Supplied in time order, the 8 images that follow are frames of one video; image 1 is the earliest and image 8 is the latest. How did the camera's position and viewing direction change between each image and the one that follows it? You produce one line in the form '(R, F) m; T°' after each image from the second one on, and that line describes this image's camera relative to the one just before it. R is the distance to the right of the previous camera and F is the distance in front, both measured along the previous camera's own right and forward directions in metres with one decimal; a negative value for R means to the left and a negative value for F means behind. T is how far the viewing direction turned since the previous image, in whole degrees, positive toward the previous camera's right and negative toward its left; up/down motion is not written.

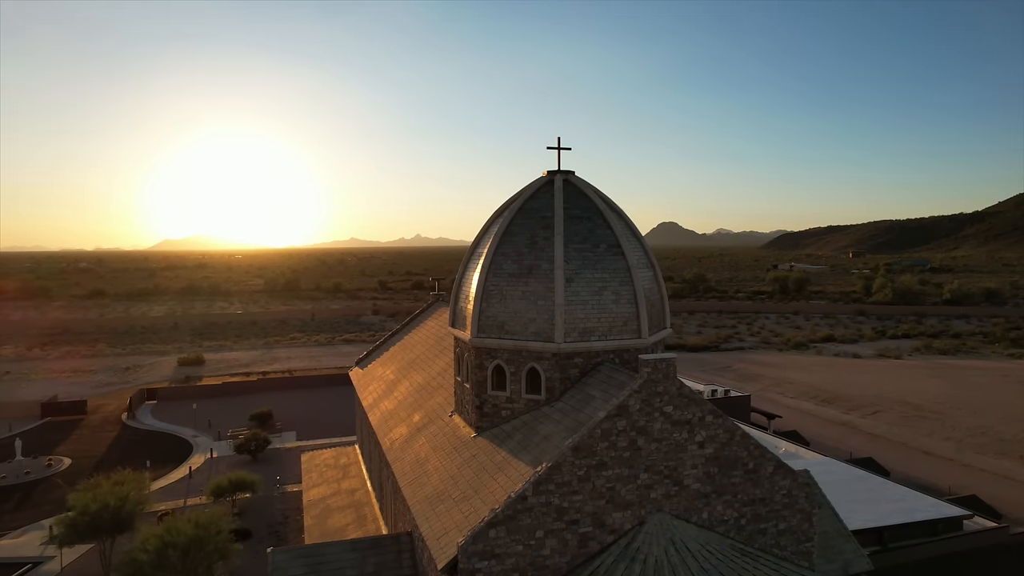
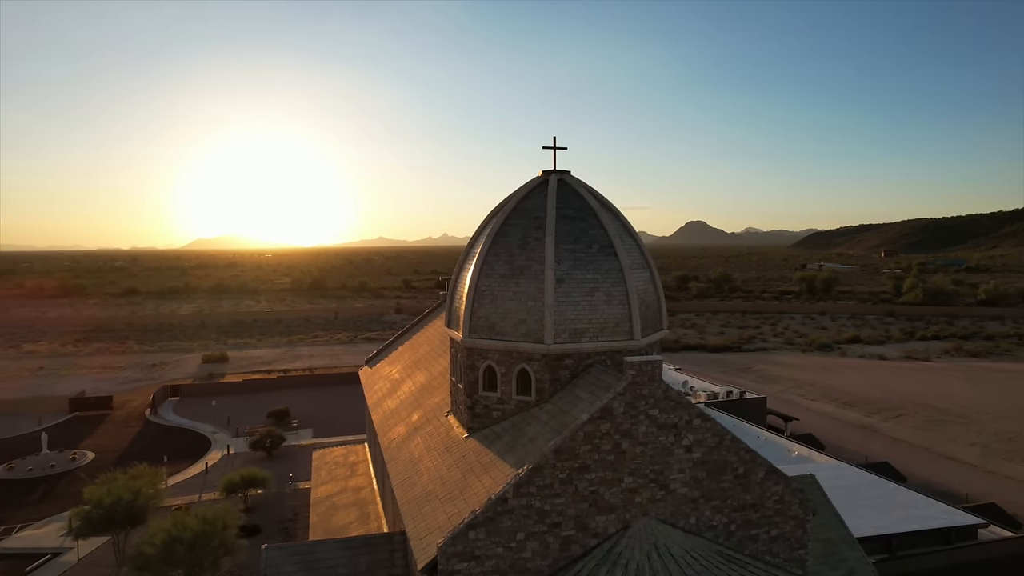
(+0.5, 0.0) m; -2°
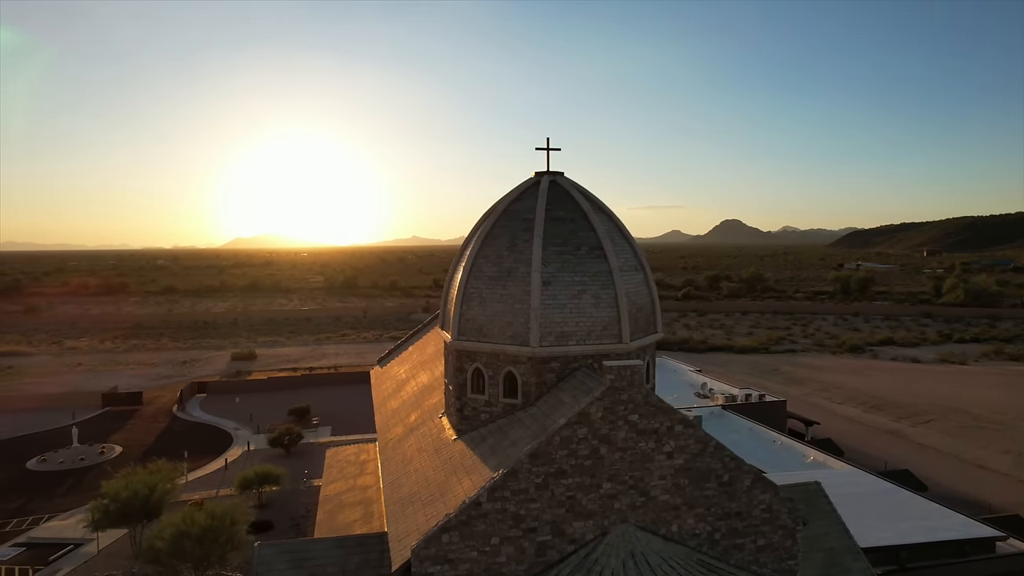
(+0.6, +0.1) m; -3°
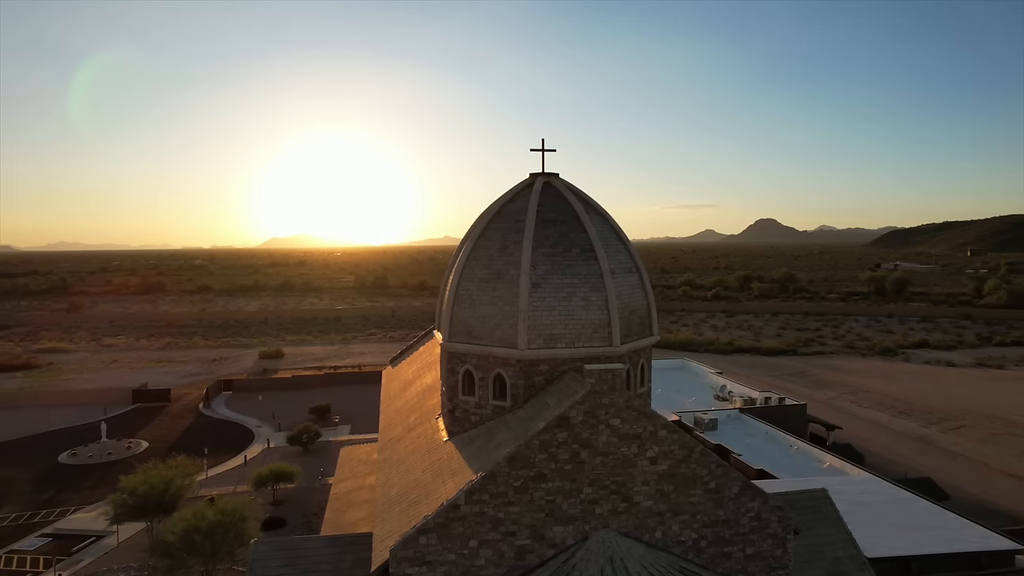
(+0.5, 0.0) m; -3°
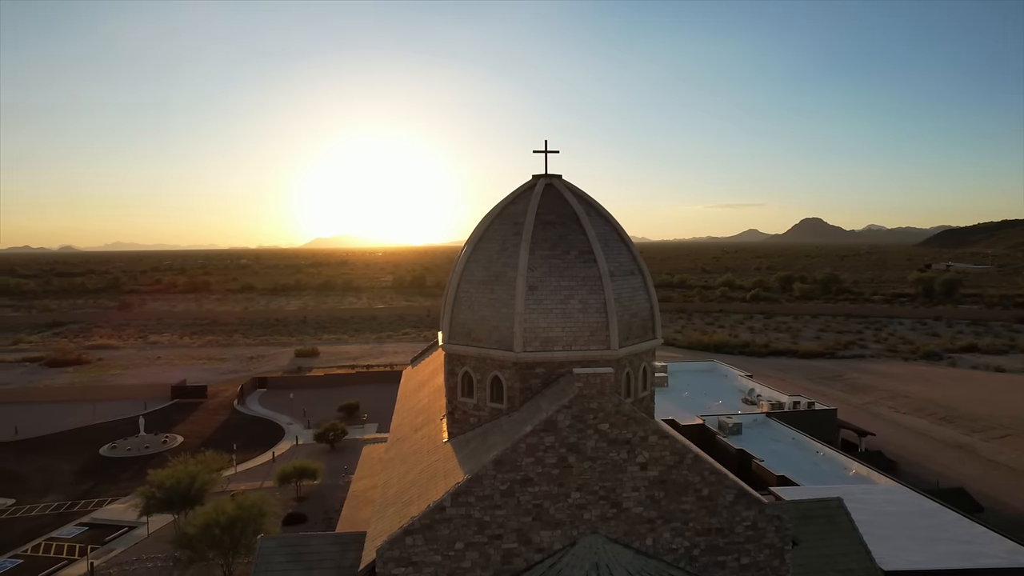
(+0.5, 0.0) m; -3°
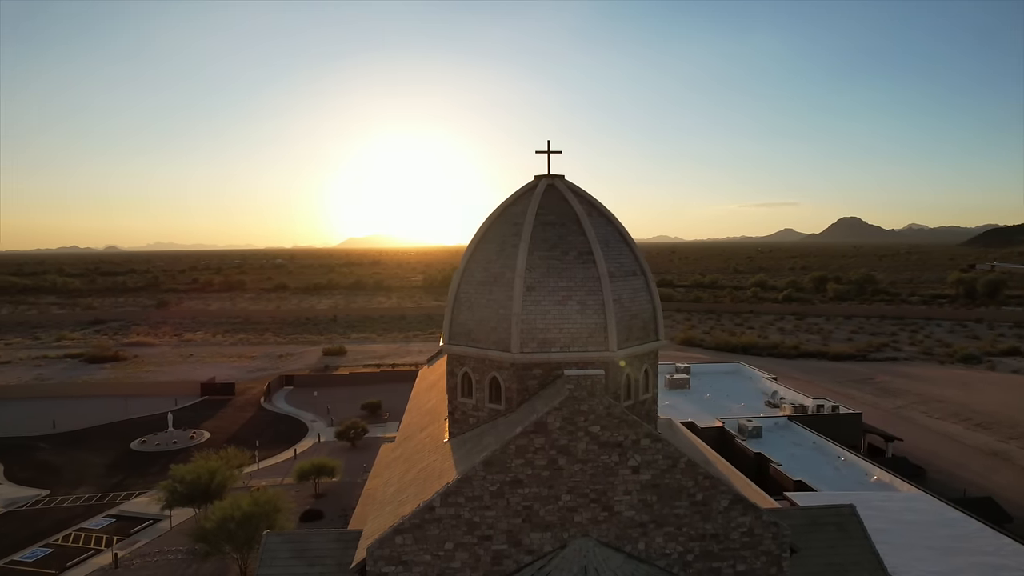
(+0.4, 0.0) m; -3°
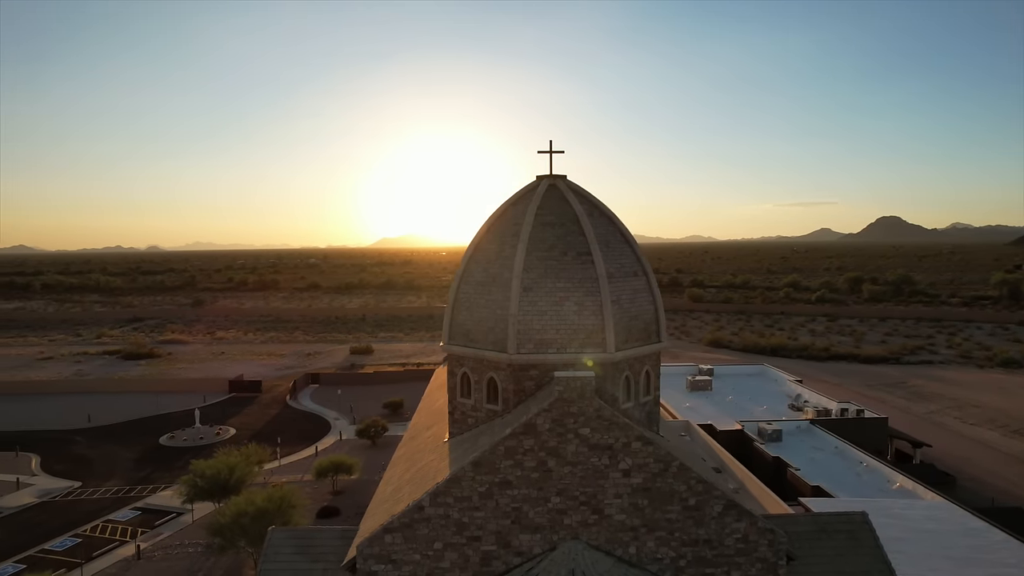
(+0.4, 0.0) m; -3°
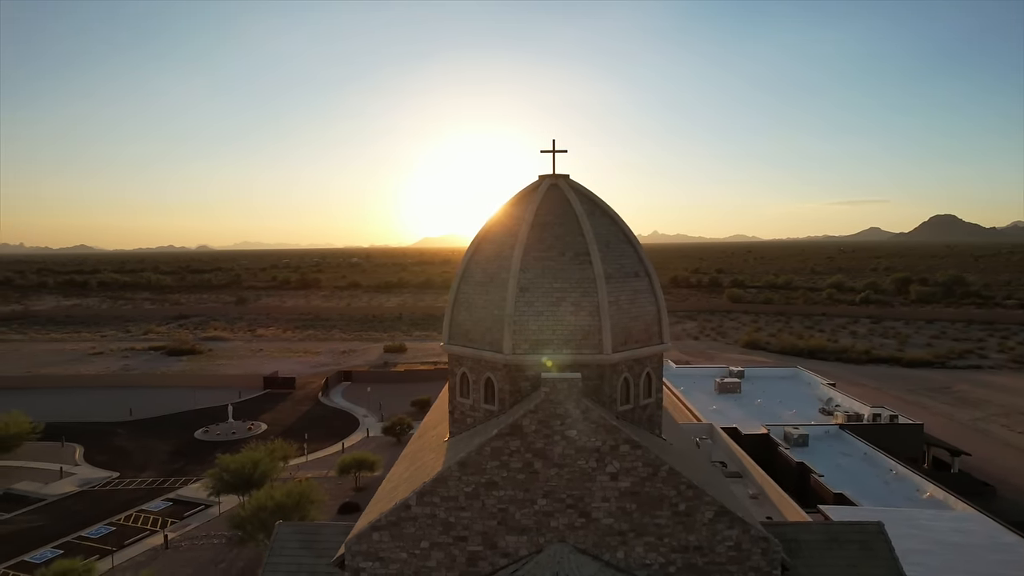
(+0.5, 0.0) m; -3°
